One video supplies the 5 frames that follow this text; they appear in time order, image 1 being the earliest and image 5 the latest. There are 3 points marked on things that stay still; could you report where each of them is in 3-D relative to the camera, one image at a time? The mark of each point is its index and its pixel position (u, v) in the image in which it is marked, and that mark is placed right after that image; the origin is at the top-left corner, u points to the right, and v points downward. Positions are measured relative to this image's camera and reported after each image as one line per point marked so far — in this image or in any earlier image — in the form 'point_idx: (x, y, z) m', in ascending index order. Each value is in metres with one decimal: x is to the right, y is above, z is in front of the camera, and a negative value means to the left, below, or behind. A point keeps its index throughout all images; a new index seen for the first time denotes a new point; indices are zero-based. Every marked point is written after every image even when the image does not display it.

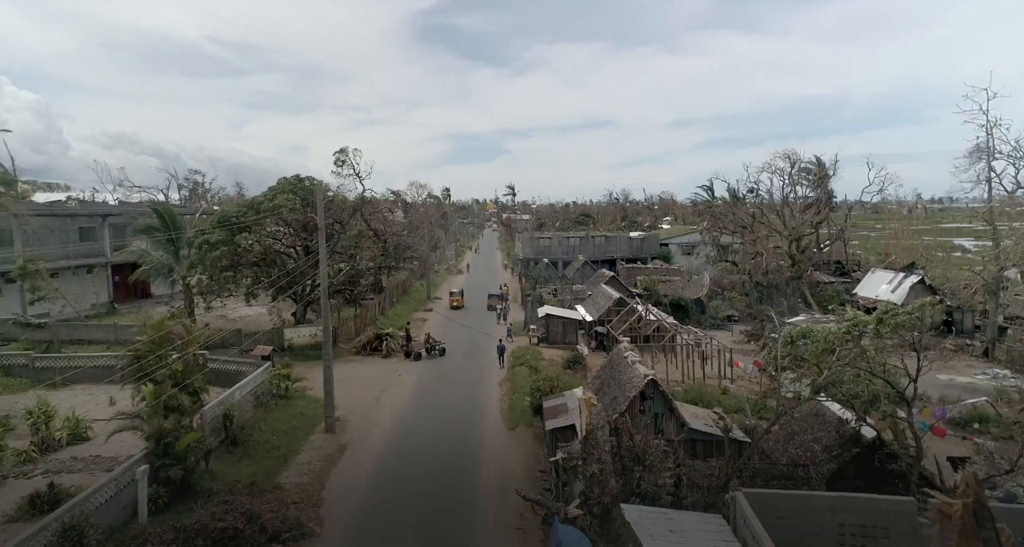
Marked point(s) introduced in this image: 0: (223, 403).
0: (-9.0, -4.0, +17.9) m
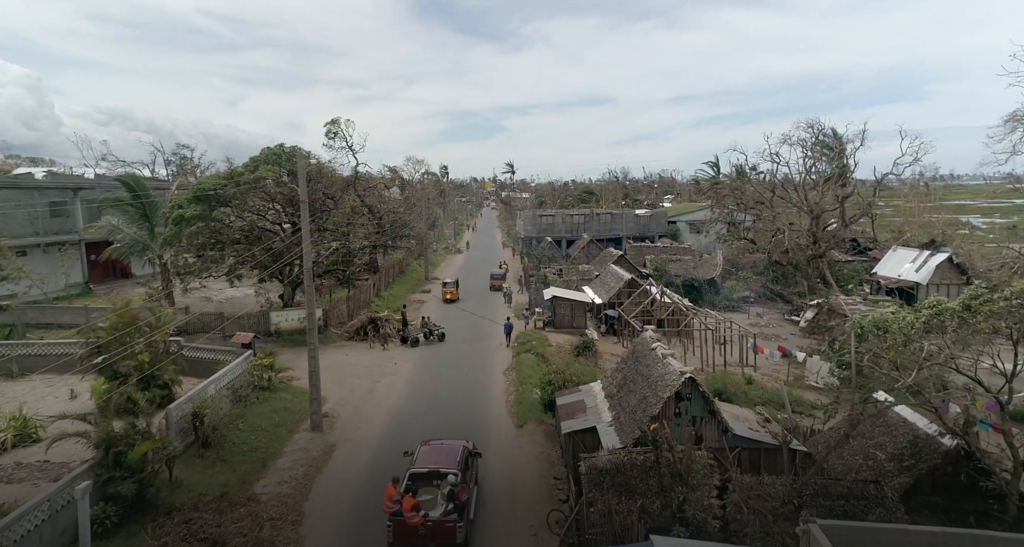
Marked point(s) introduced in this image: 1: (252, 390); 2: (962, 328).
0: (-8.7, -3.4, +15.7) m
1: (-8.6, -3.8, +19.0) m
2: (+8.6, -1.0, +11.0) m
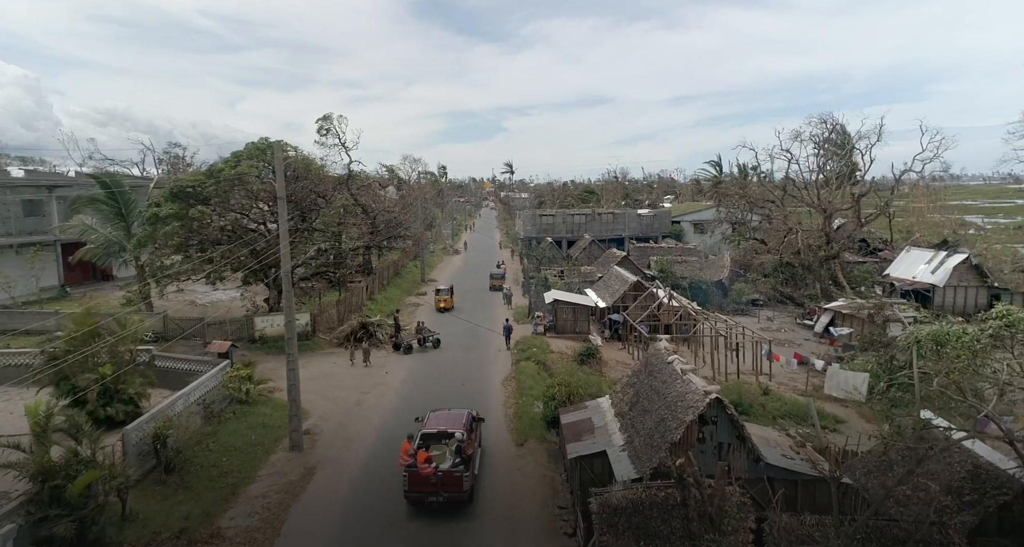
0: (-8.7, -3.5, +14.1) m
1: (-8.6, -4.0, +17.4) m
2: (+8.6, -1.1, +9.4) m
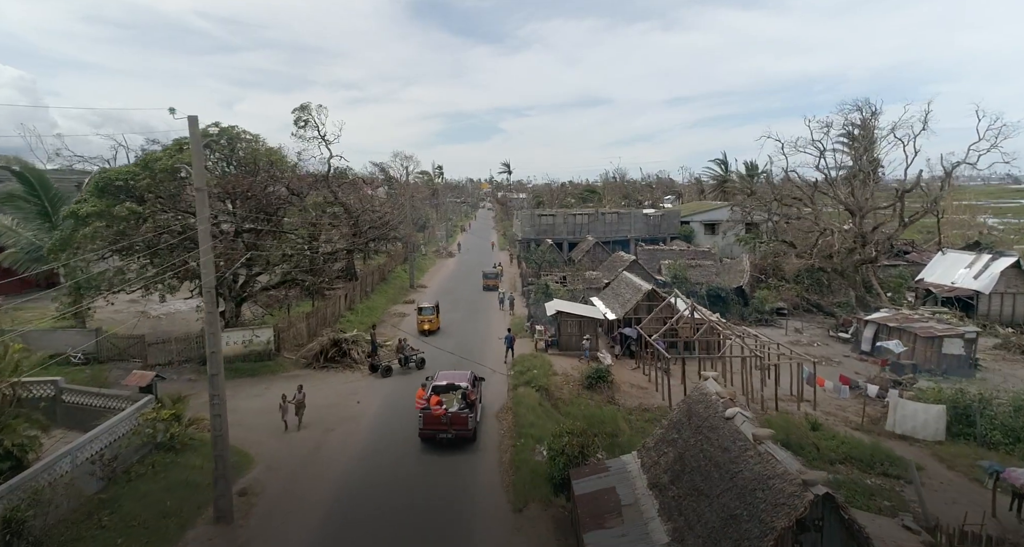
0: (-8.8, -3.8, +10.3) m
1: (-8.7, -4.3, +13.6) m
2: (+8.5, -1.4, +5.7) m
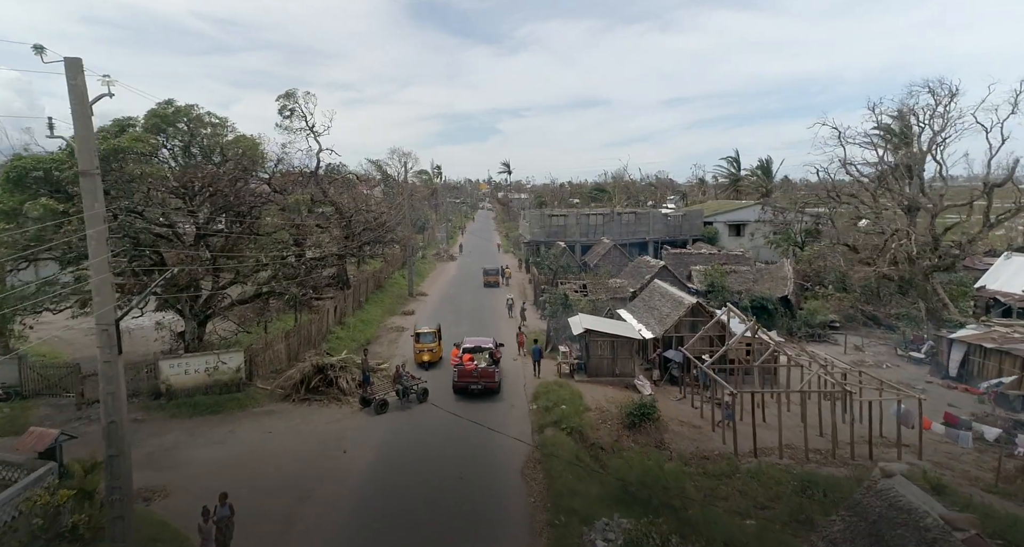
0: (-8.0, -4.2, +6.1) m
1: (-7.9, -4.7, +9.5) m
2: (+9.3, -1.8, +1.6) m
